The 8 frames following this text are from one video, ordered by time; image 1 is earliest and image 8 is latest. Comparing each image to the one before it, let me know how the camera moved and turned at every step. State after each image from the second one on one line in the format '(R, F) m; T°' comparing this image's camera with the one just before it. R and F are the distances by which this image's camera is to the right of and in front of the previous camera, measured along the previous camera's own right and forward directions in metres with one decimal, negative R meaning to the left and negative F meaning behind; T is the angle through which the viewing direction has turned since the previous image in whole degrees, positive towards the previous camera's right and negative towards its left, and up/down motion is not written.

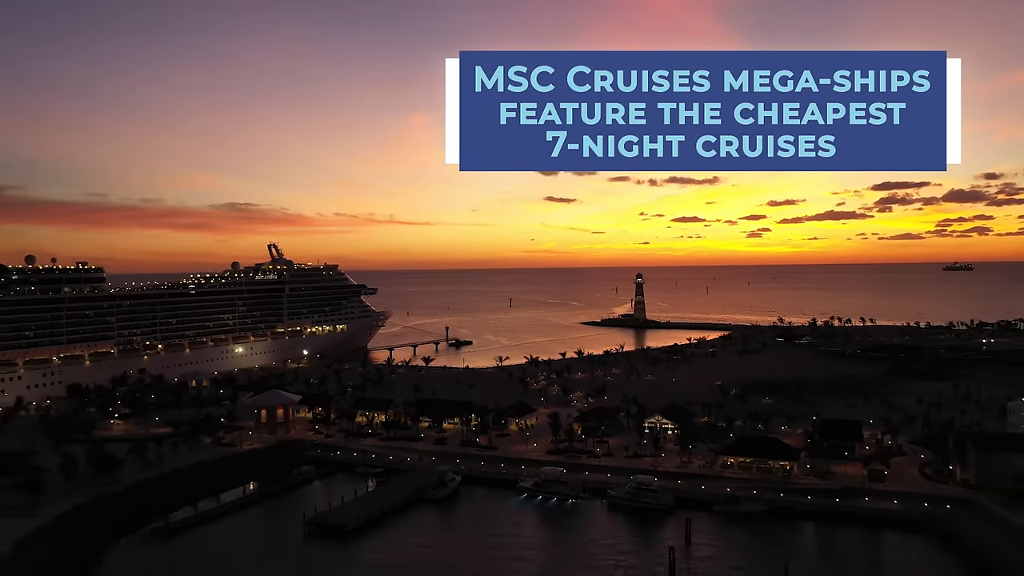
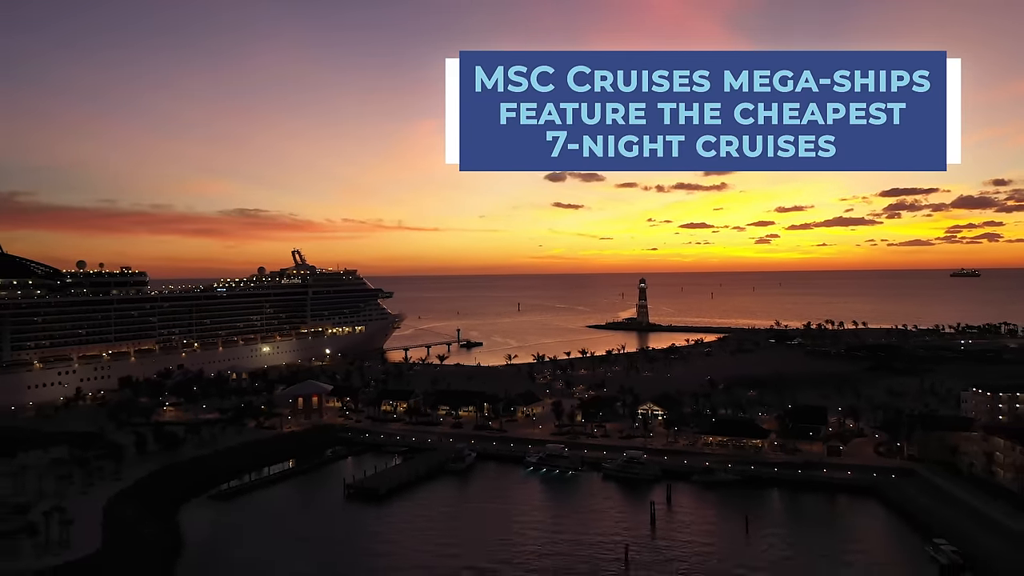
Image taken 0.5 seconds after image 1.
(0.0, -3.4) m; -1°
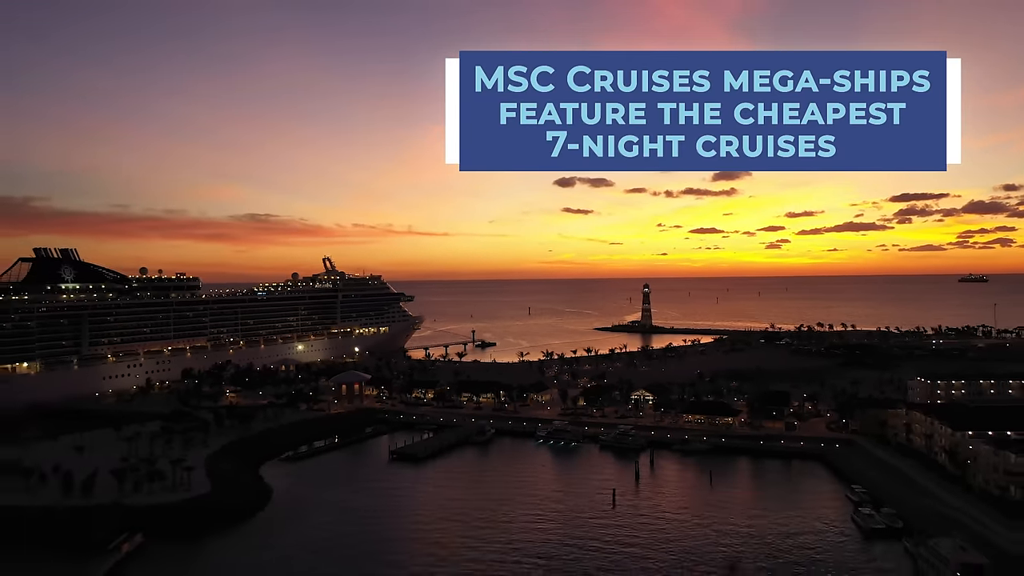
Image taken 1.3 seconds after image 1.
(-0.2, -5.1) m; -1°
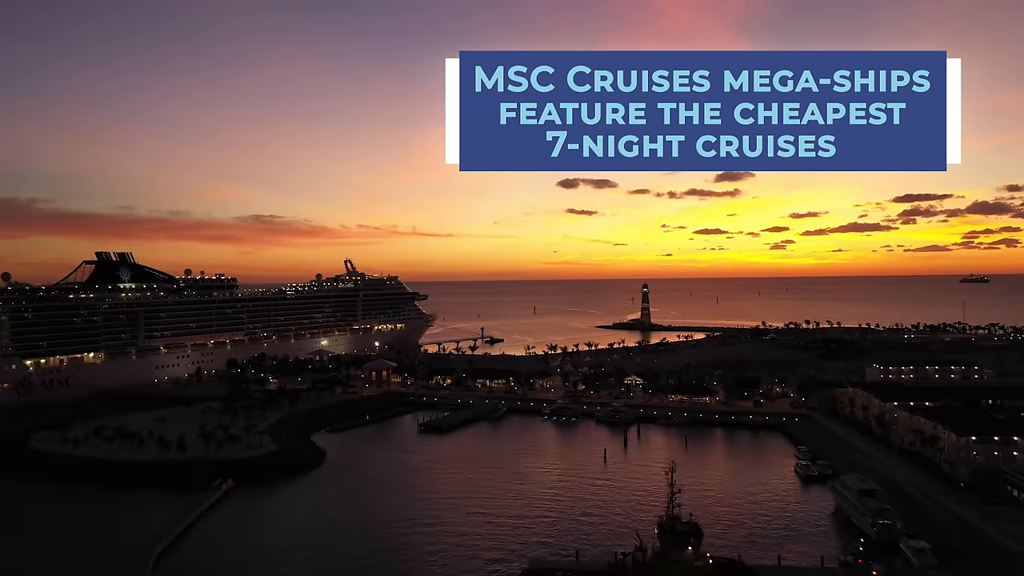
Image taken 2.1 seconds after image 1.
(-0.2, -5.0) m; 0°
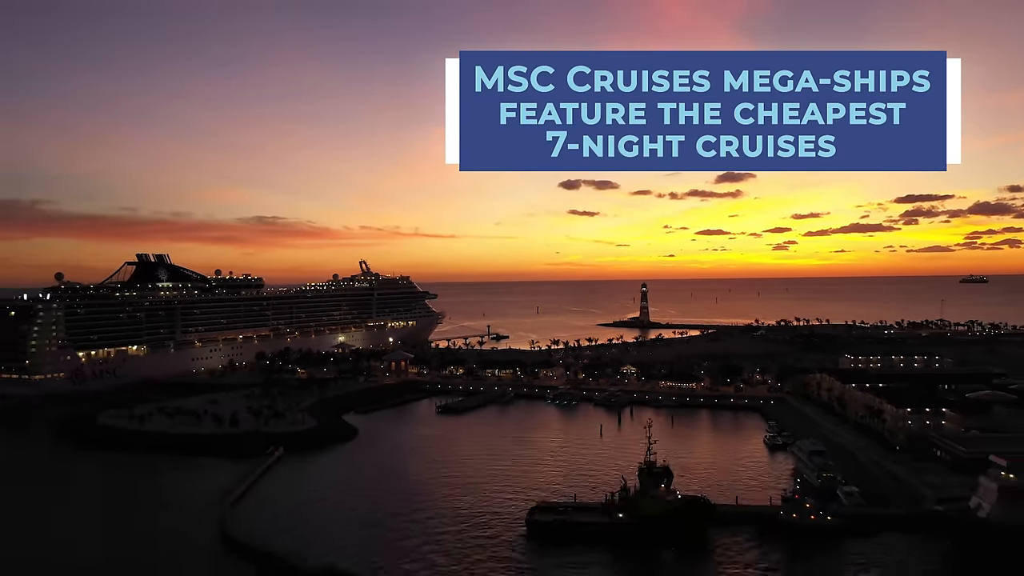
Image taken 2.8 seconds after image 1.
(-0.3, -4.1) m; 0°
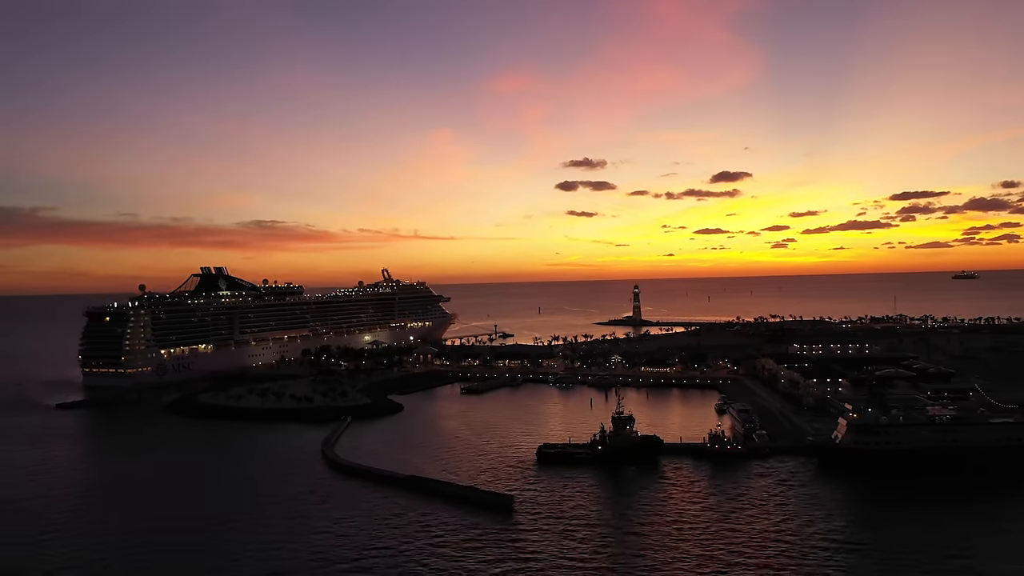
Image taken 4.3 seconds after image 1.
(-0.6, -9.1) m; 0°
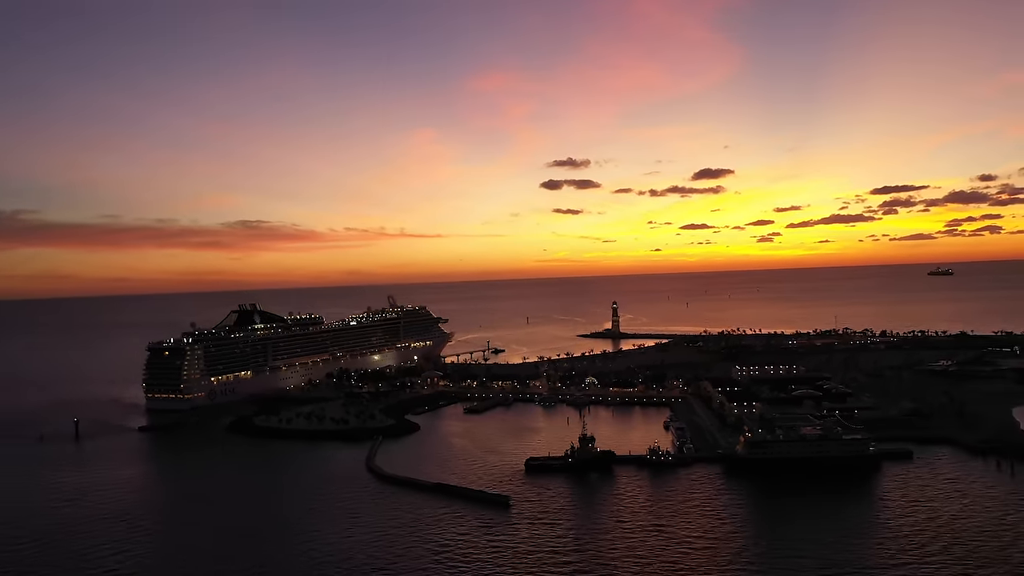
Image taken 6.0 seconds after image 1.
(-0.3, -10.6) m; +1°
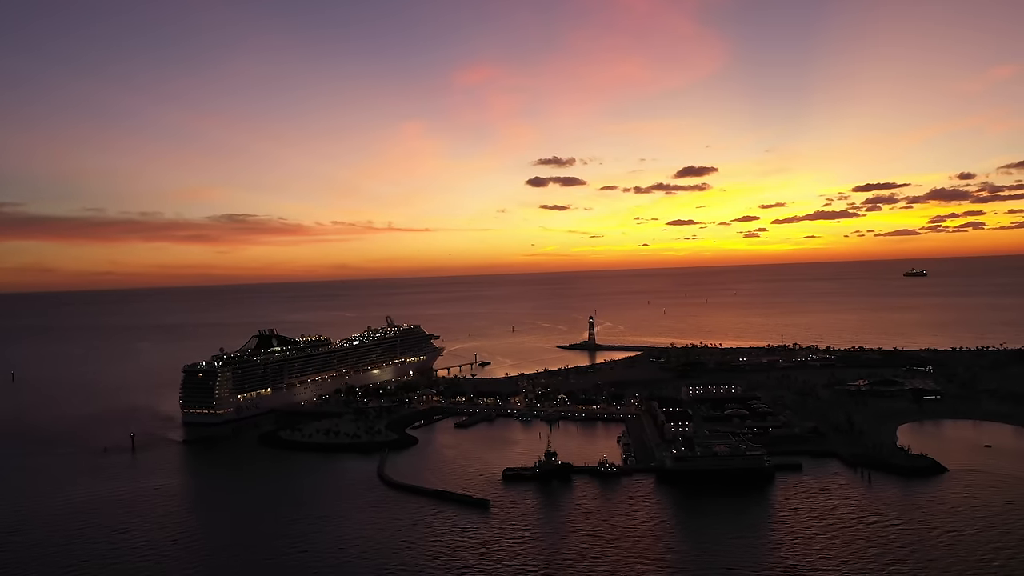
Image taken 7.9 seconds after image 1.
(+0.5, -10.9) m; +1°
